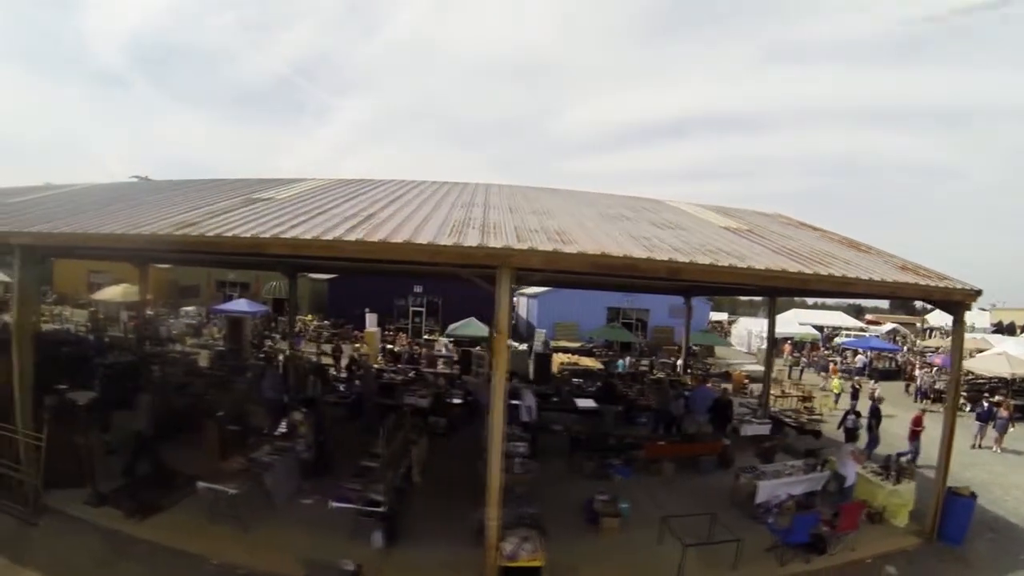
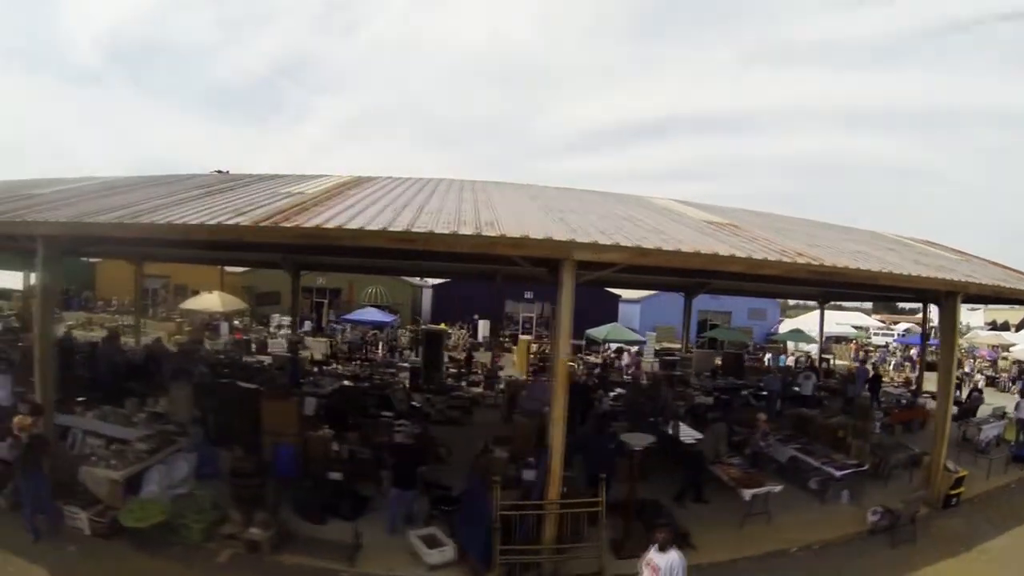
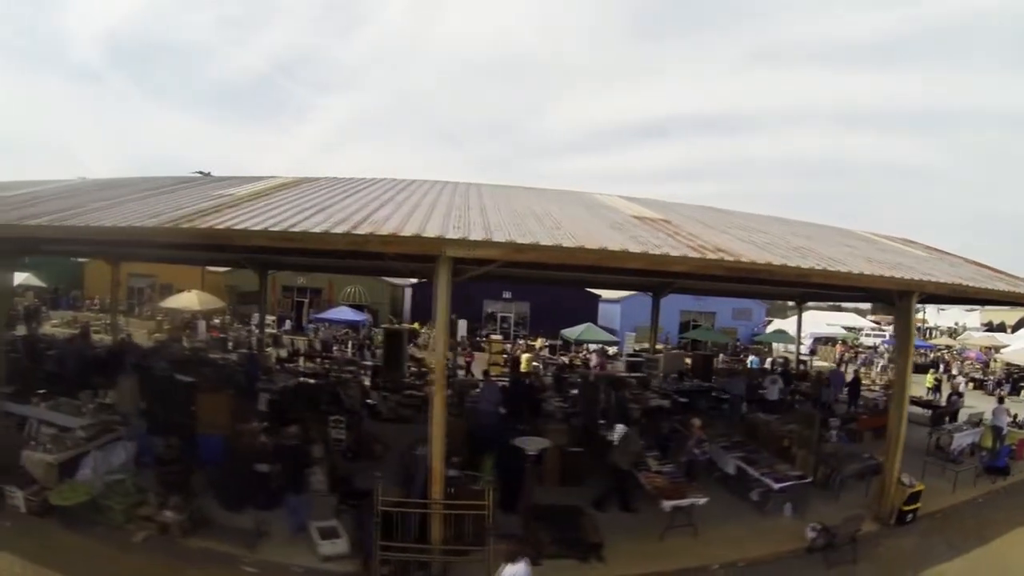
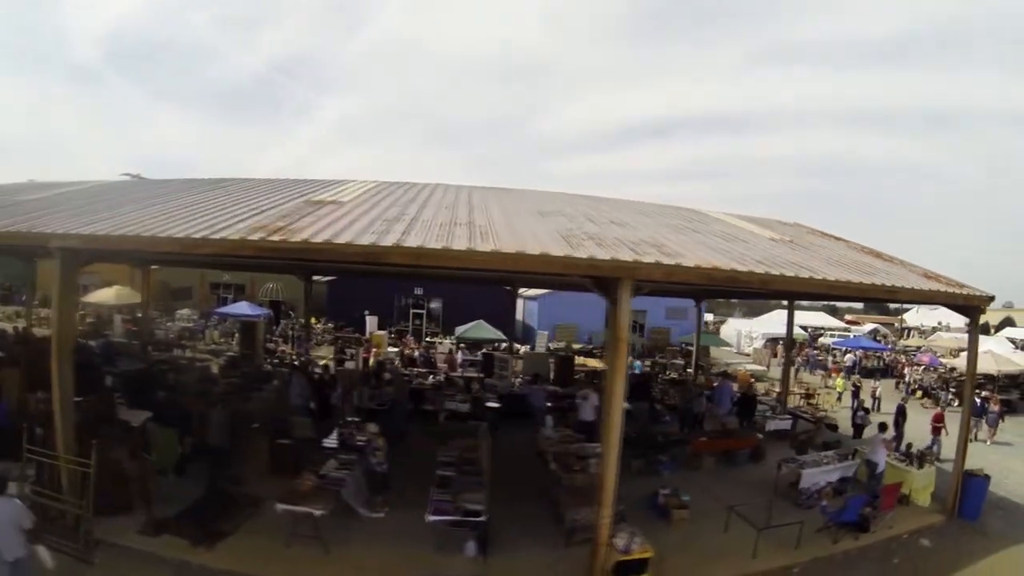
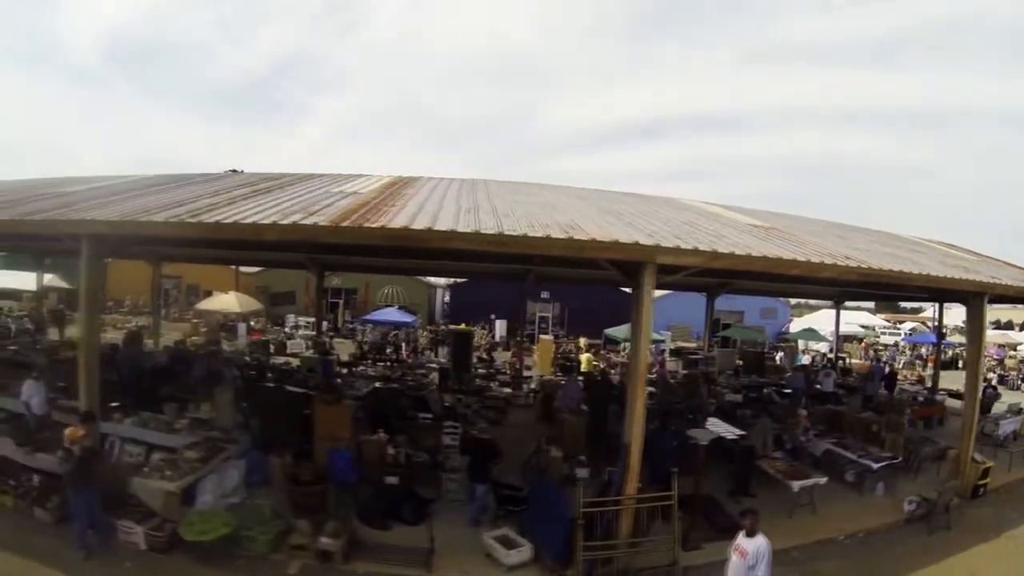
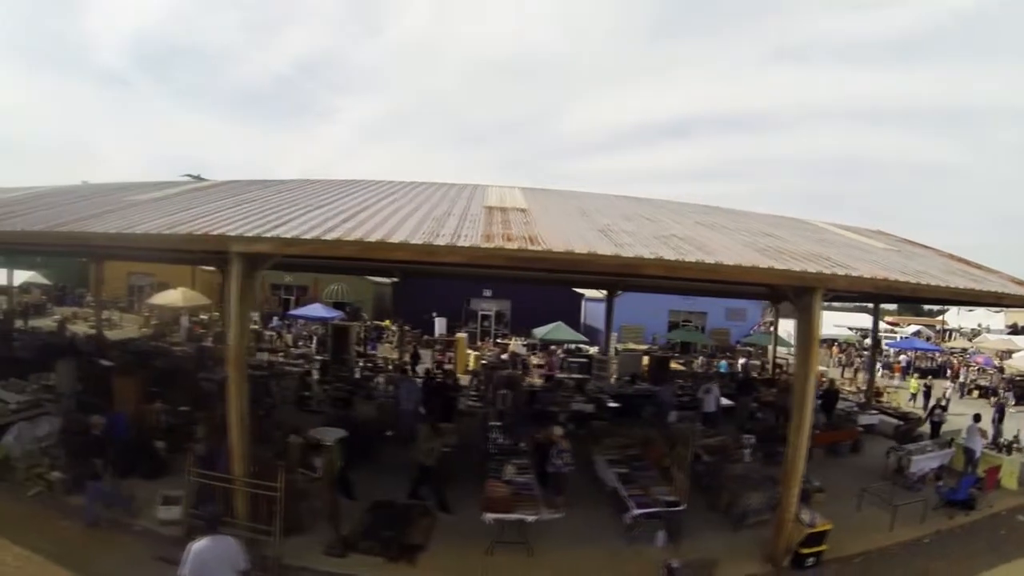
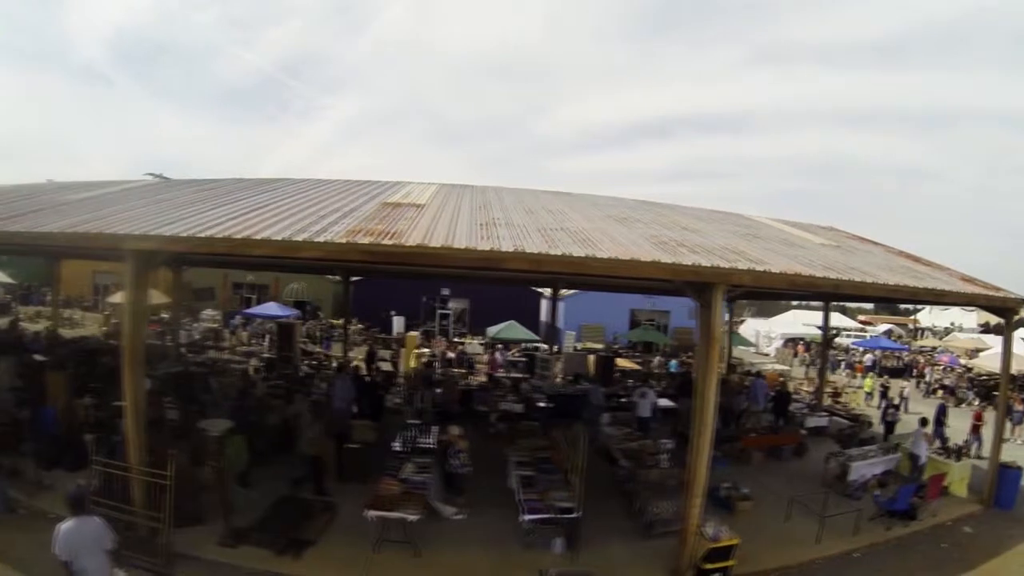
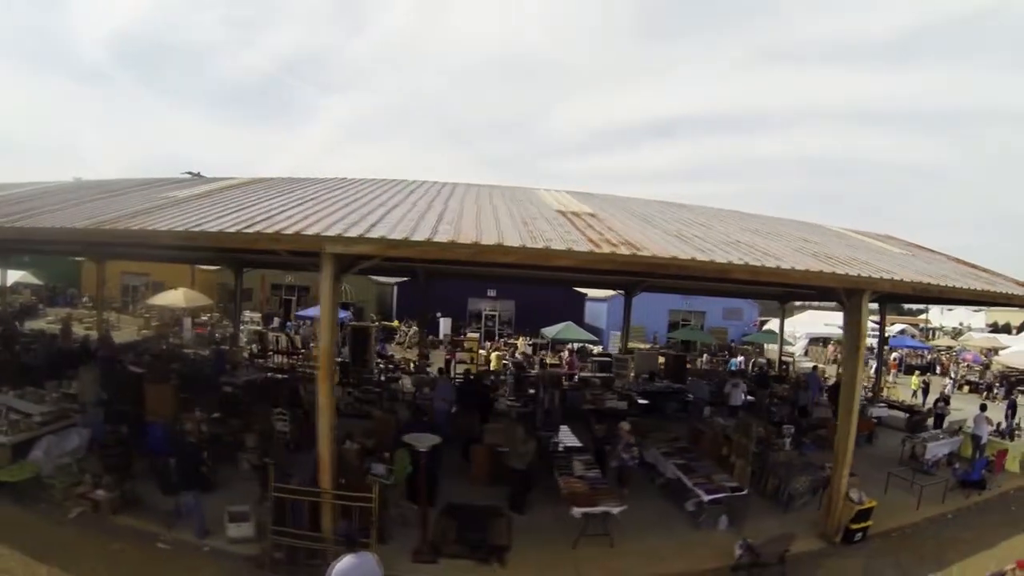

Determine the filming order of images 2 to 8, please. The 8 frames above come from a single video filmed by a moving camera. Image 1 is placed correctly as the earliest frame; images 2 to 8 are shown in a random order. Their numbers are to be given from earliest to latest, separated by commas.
4, 7, 6, 8, 3, 2, 5
